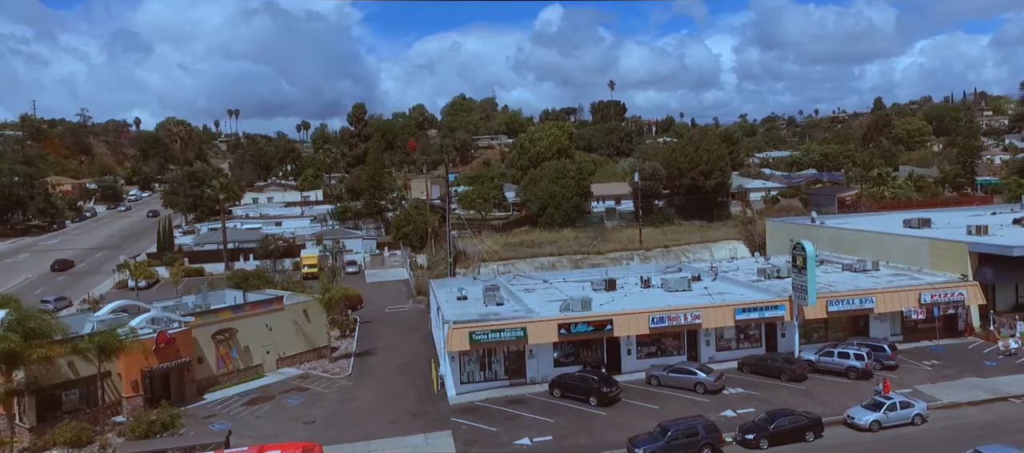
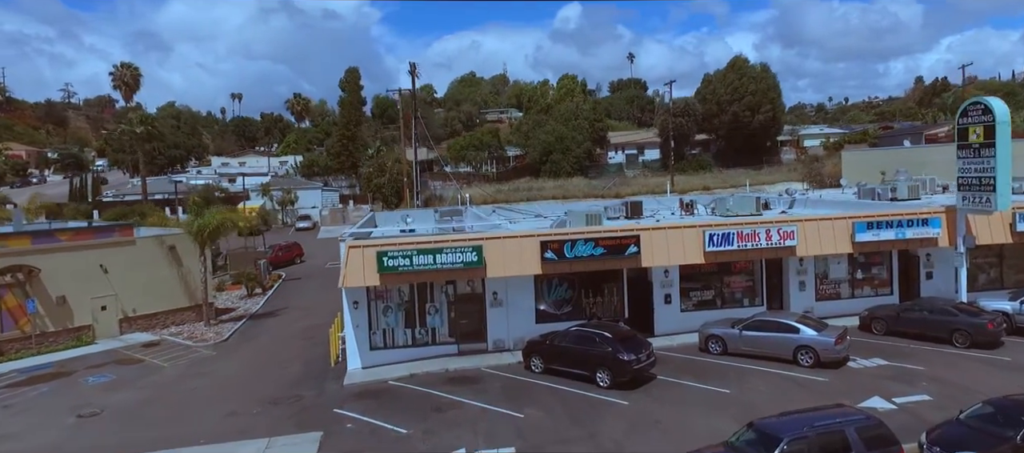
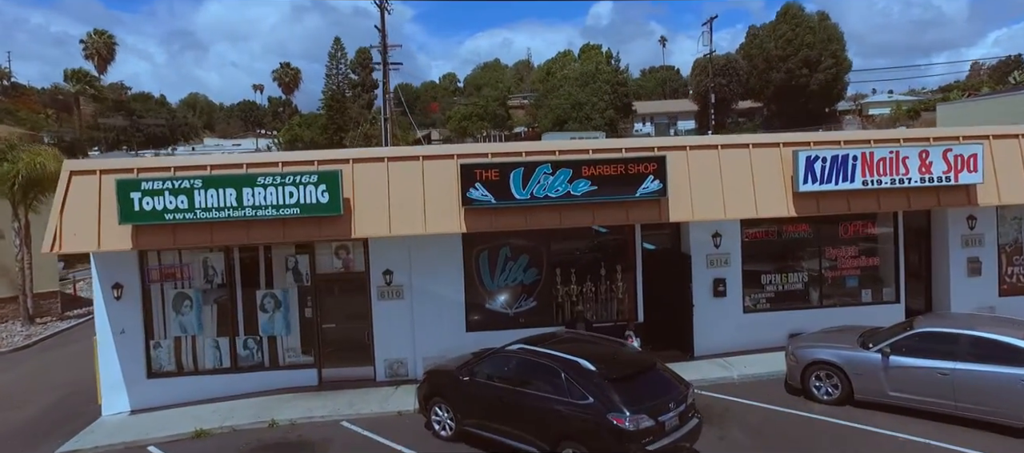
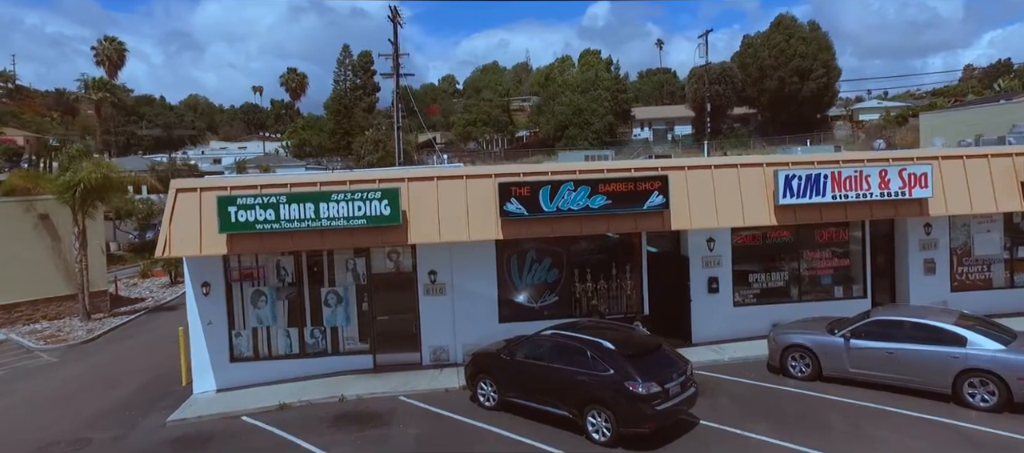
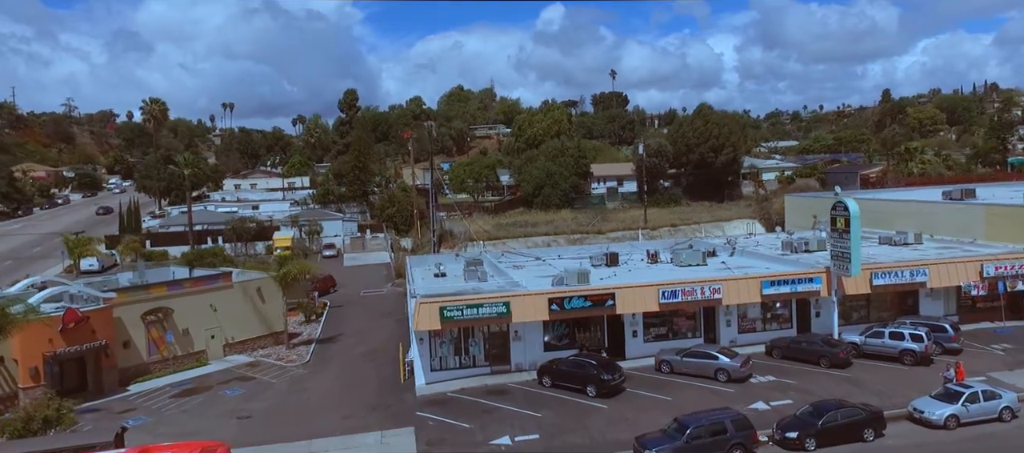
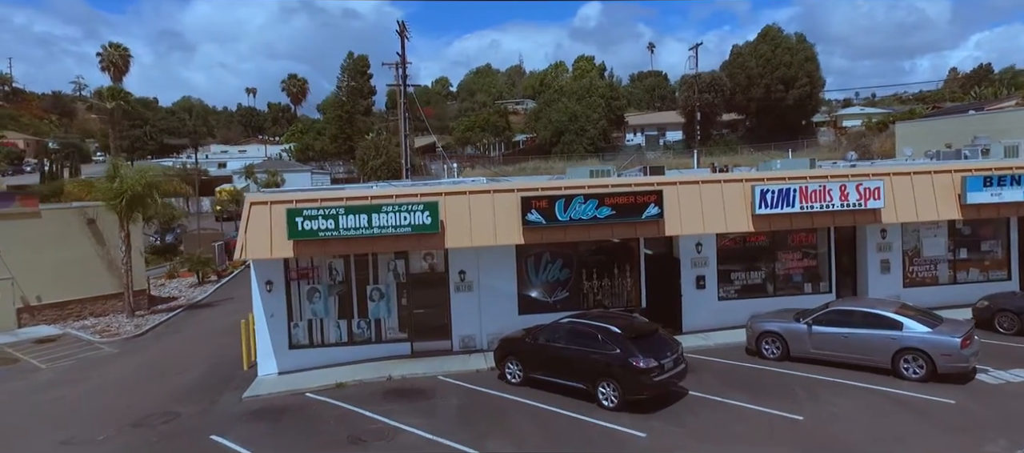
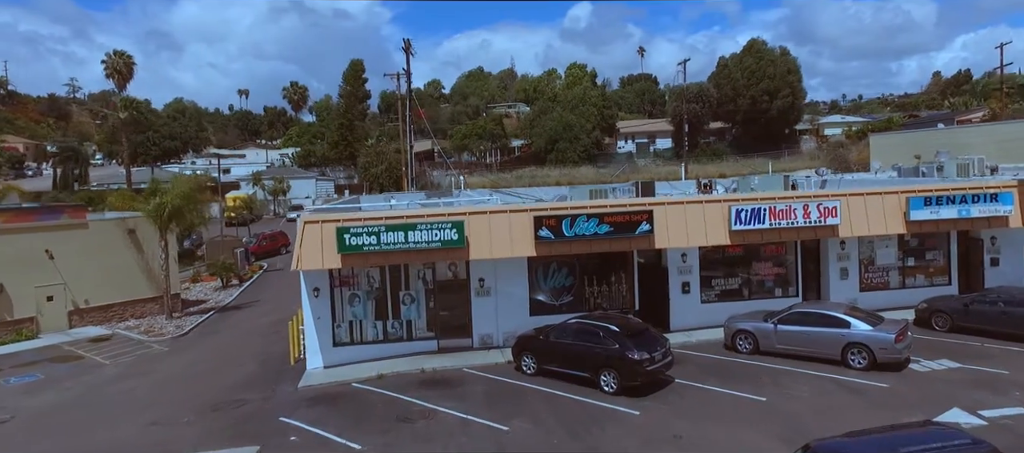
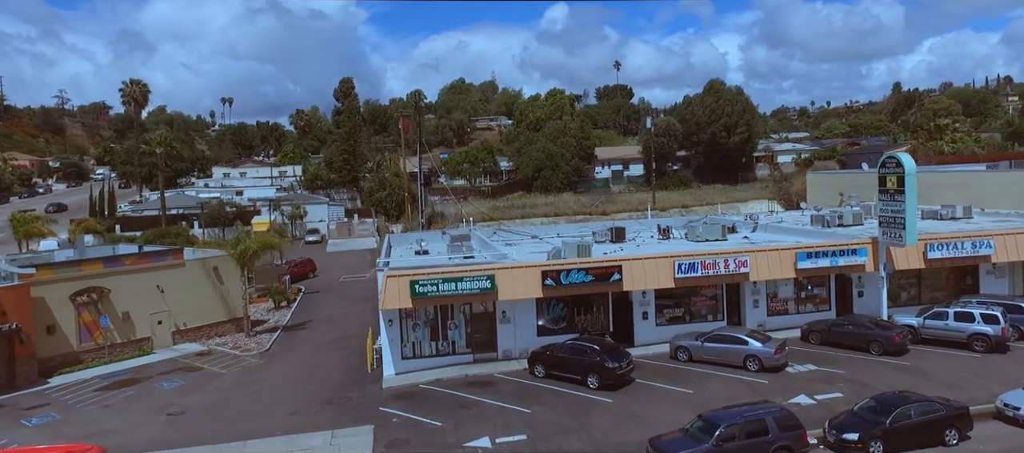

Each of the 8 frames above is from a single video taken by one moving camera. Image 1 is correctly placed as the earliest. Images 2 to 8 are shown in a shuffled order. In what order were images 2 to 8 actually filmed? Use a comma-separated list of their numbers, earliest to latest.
5, 8, 2, 7, 6, 4, 3
